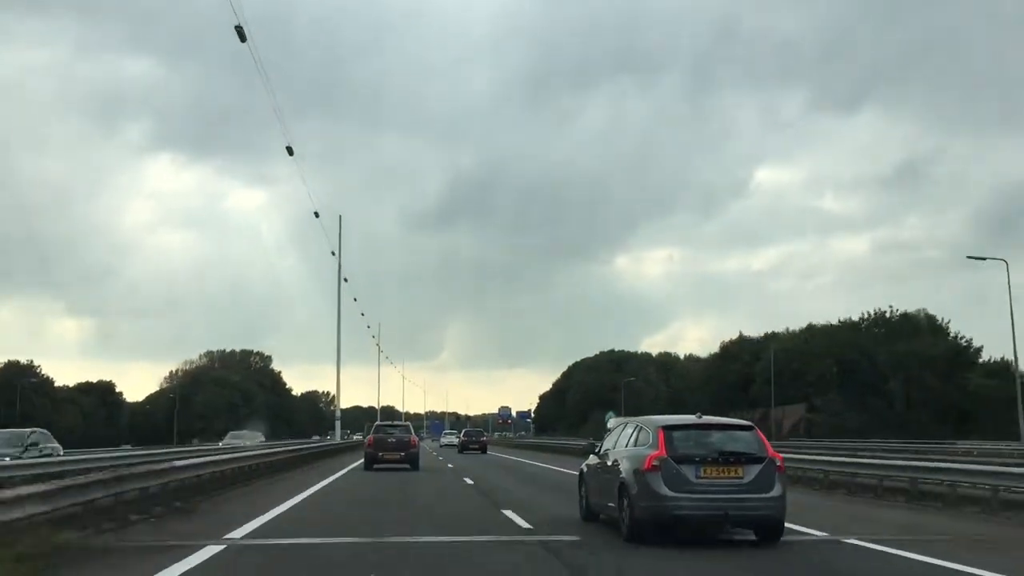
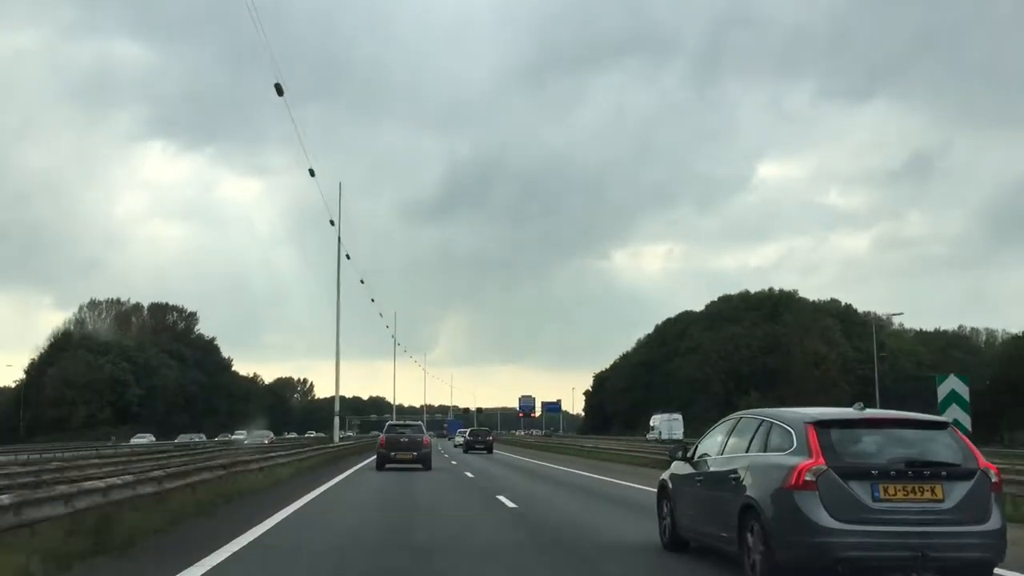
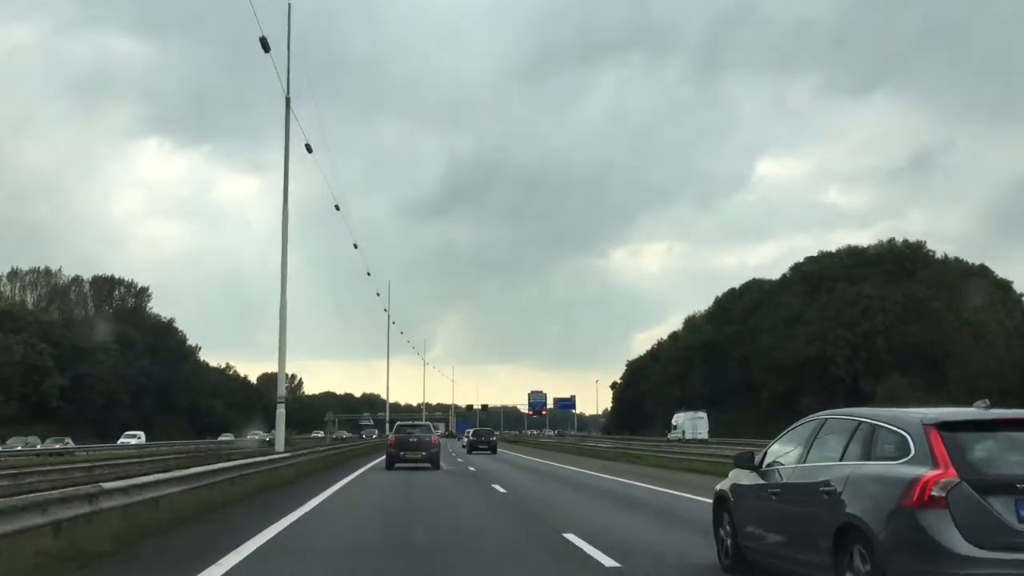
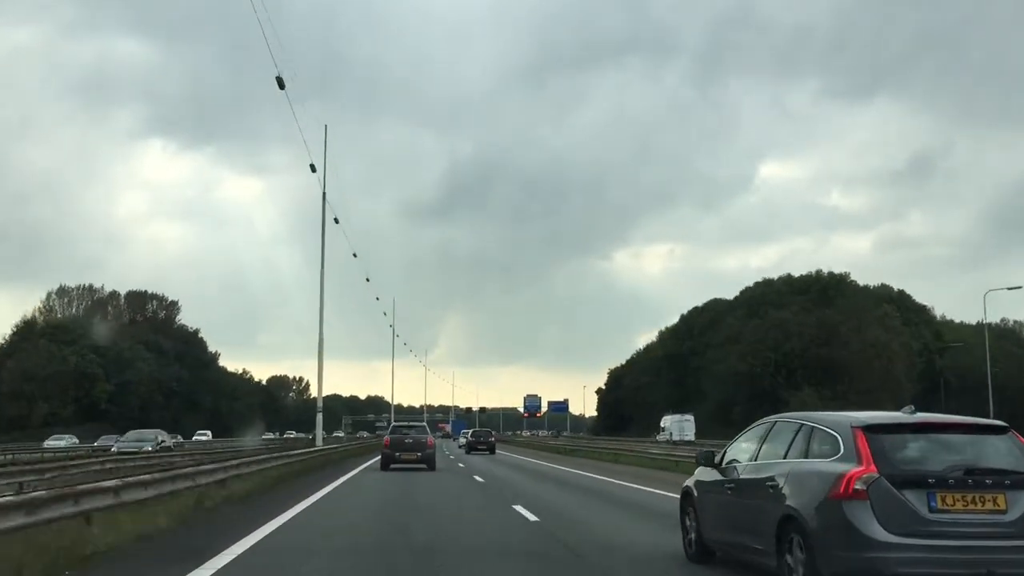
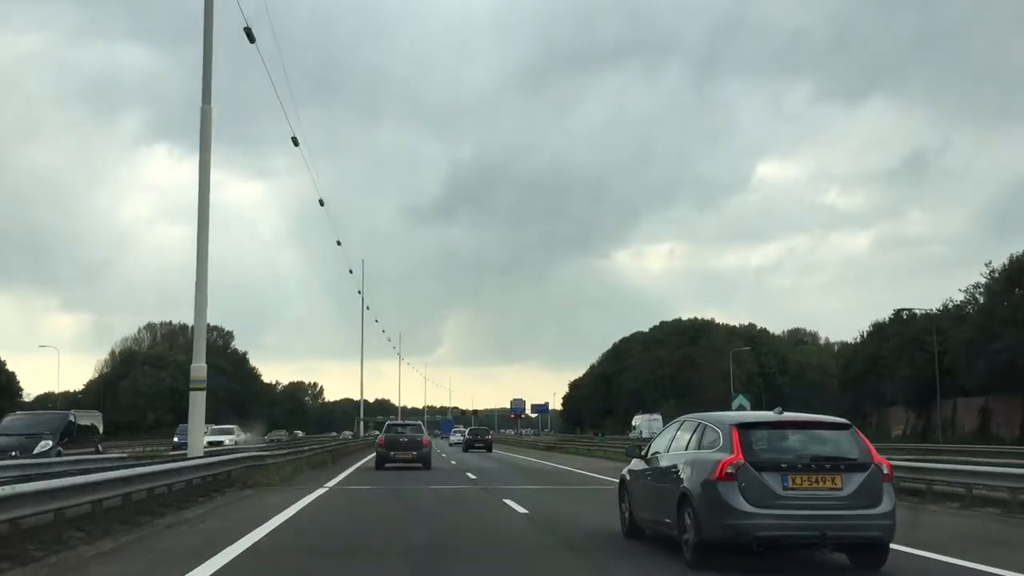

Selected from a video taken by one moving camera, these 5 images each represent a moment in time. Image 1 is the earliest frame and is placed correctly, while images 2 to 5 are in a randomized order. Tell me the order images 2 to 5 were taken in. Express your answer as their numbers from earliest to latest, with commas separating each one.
5, 2, 4, 3
